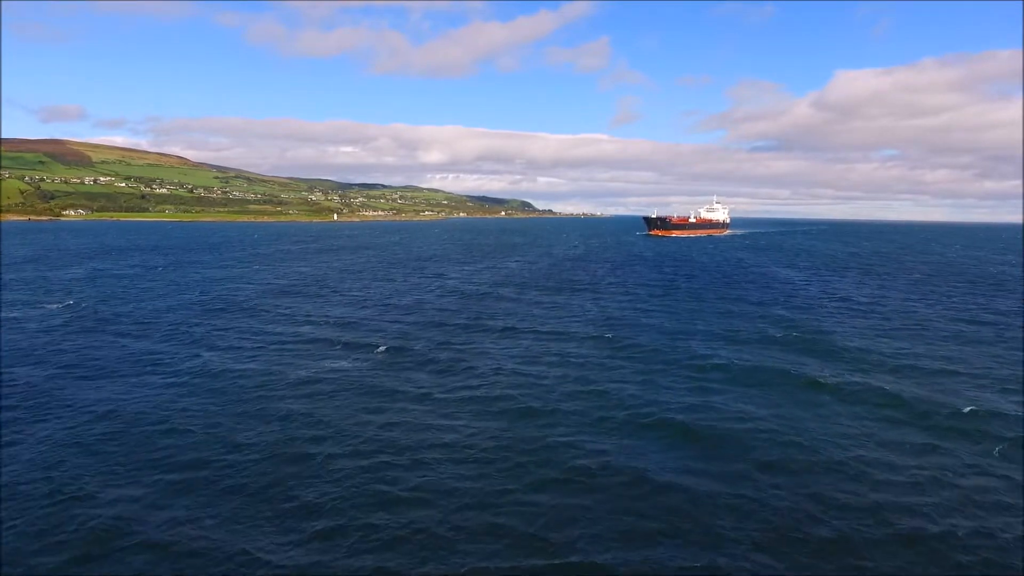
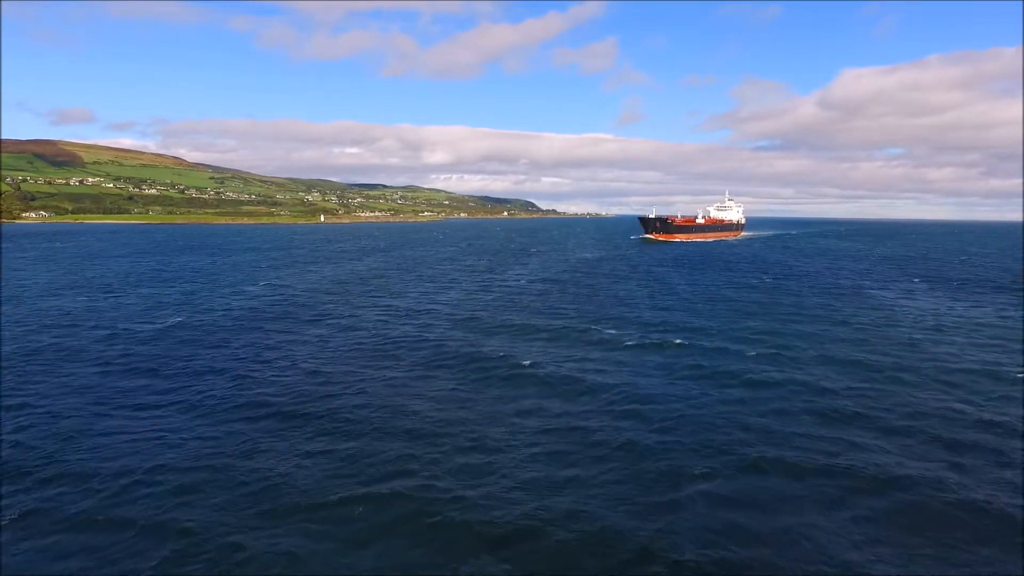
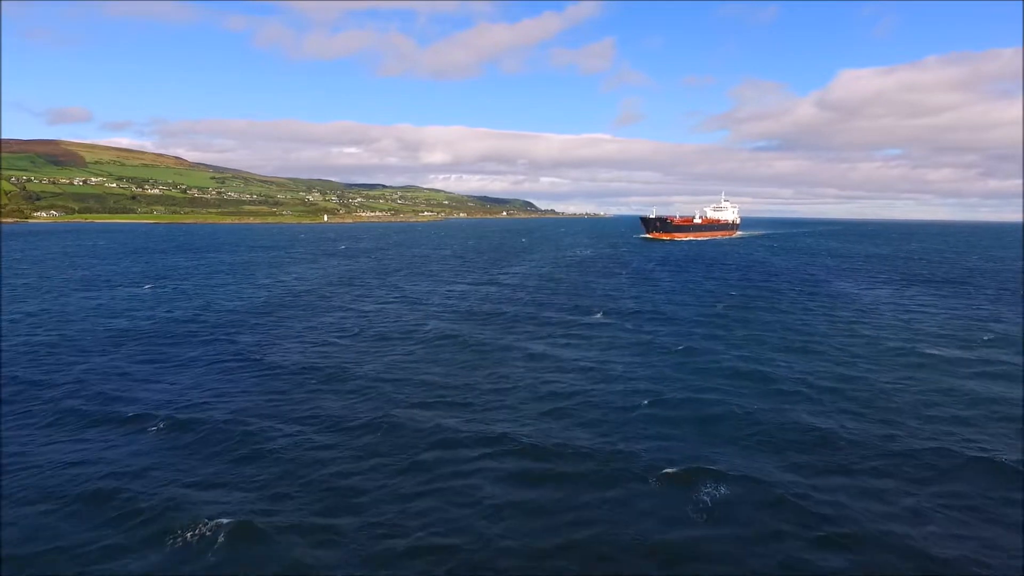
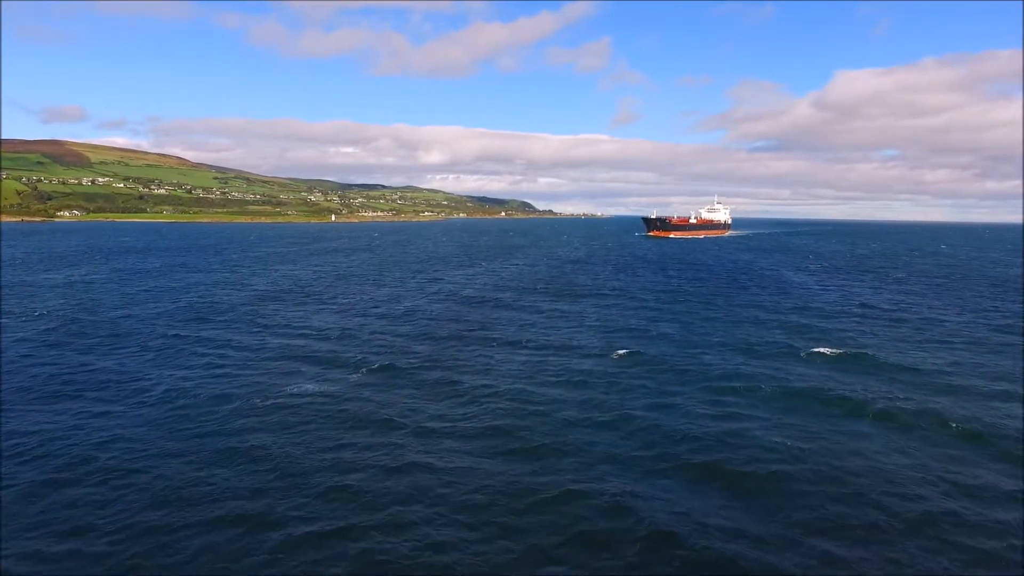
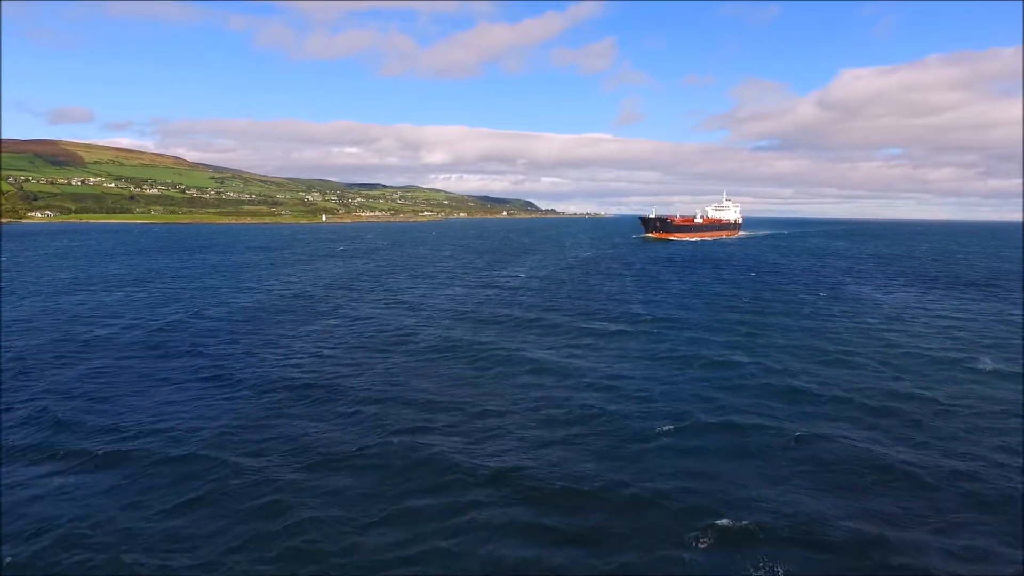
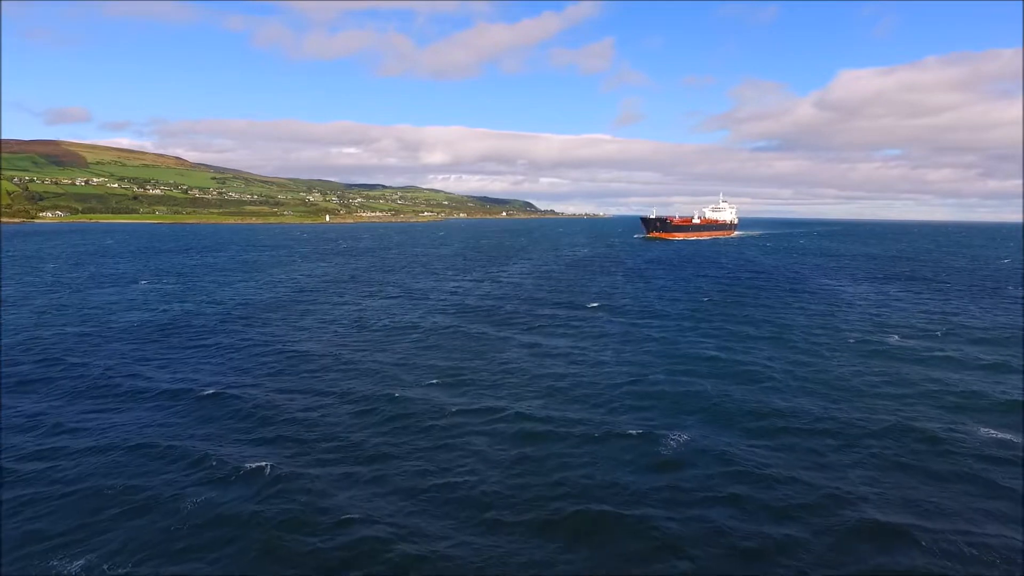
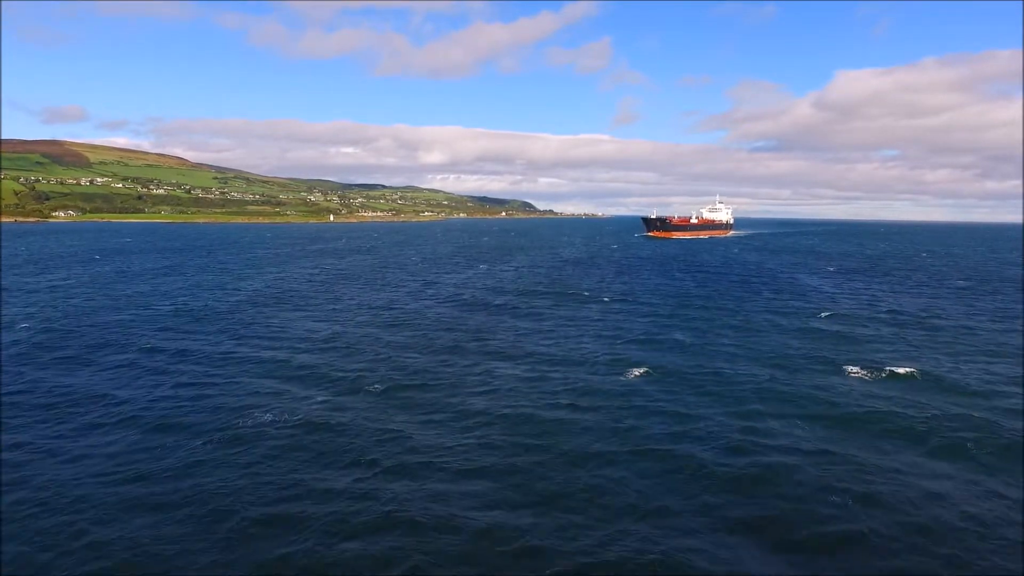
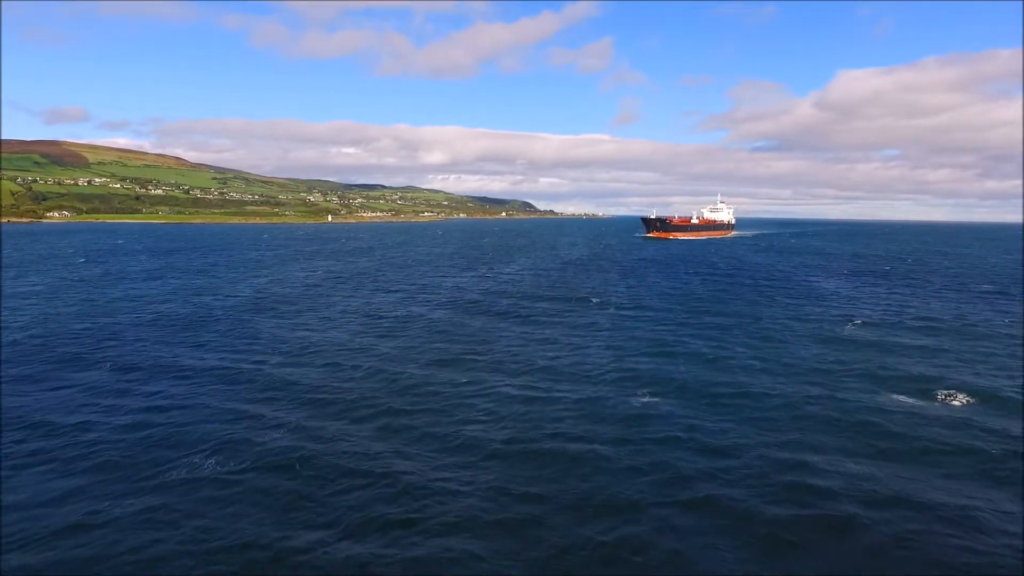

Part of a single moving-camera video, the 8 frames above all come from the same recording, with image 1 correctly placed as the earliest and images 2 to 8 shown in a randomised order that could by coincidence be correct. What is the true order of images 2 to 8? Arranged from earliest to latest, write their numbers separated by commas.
4, 7, 8, 6, 3, 5, 2
